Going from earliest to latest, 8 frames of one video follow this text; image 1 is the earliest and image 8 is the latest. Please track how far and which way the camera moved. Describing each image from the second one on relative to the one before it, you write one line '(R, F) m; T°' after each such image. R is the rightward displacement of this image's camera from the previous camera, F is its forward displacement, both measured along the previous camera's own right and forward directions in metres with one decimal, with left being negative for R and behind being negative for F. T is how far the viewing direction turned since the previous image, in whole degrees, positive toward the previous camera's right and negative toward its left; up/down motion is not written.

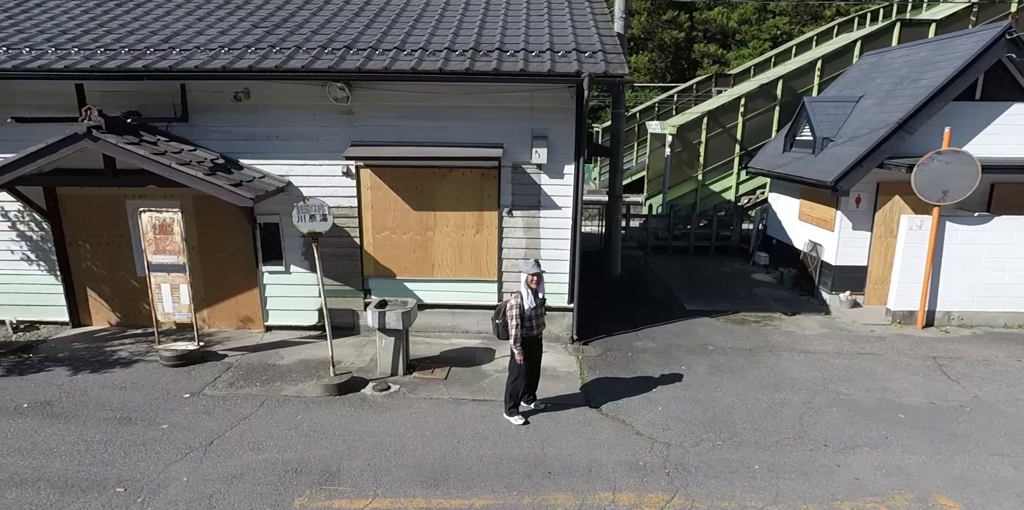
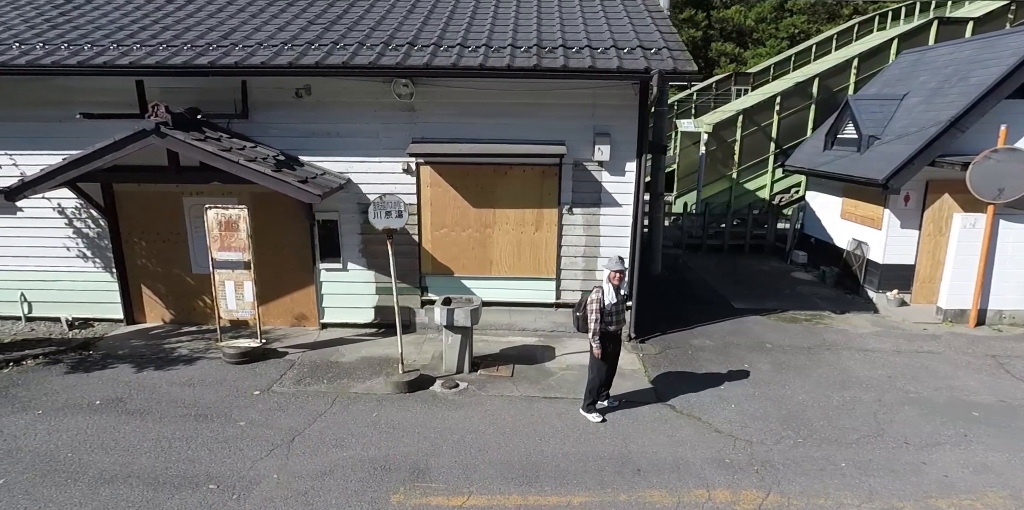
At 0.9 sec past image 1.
(-0.8, 0.0) m; 0°
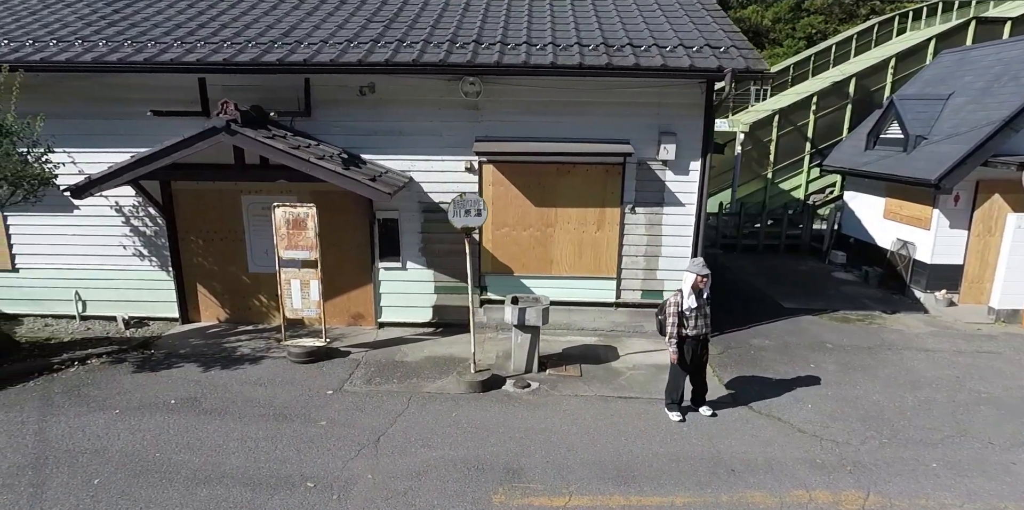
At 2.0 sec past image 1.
(-0.8, 0.0) m; 0°
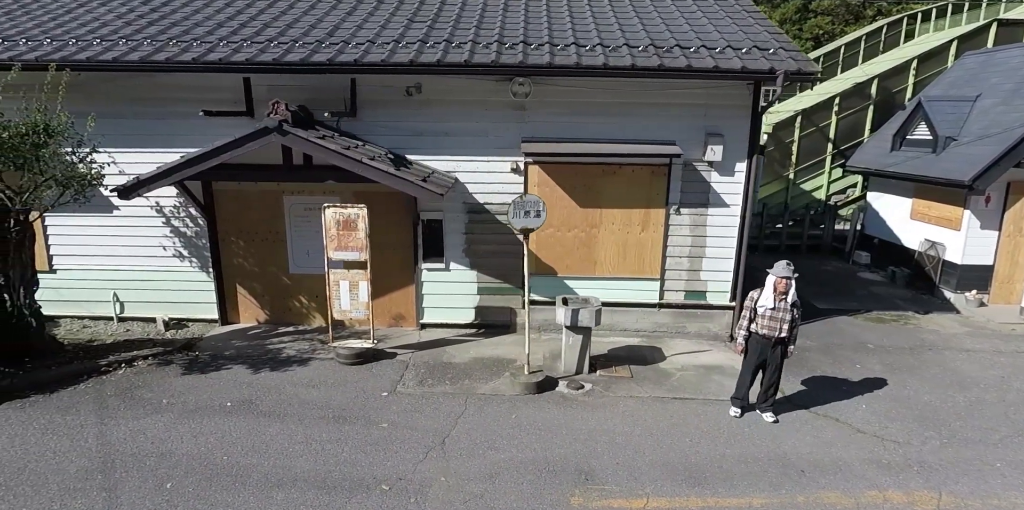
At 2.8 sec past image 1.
(-0.7, 0.0) m; +1°
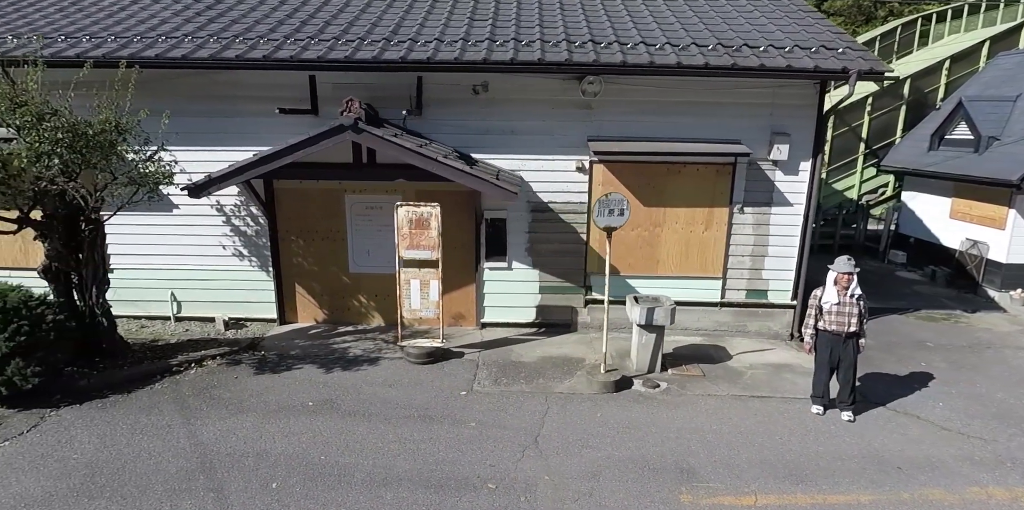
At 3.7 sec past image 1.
(-0.9, 0.0) m; +1°
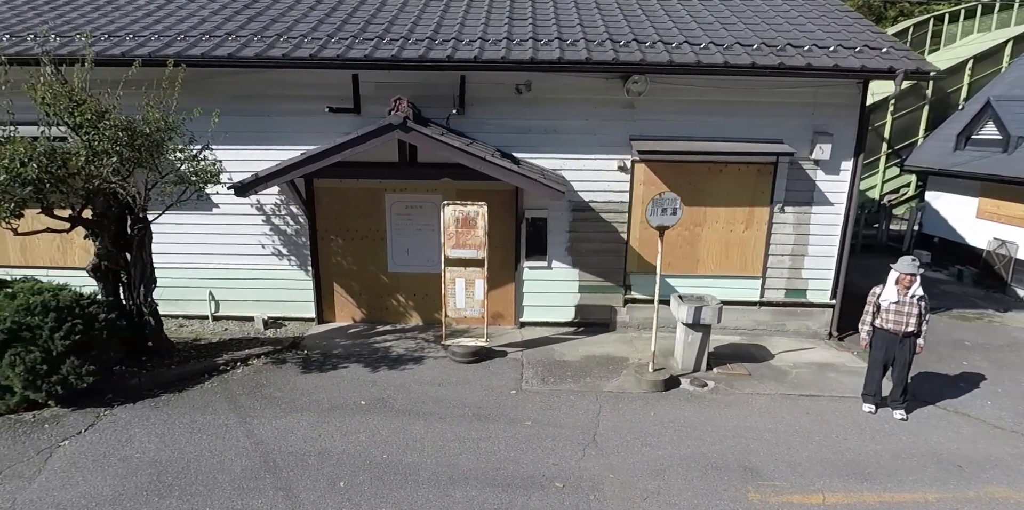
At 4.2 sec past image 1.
(-0.6, 0.0) m; 0°
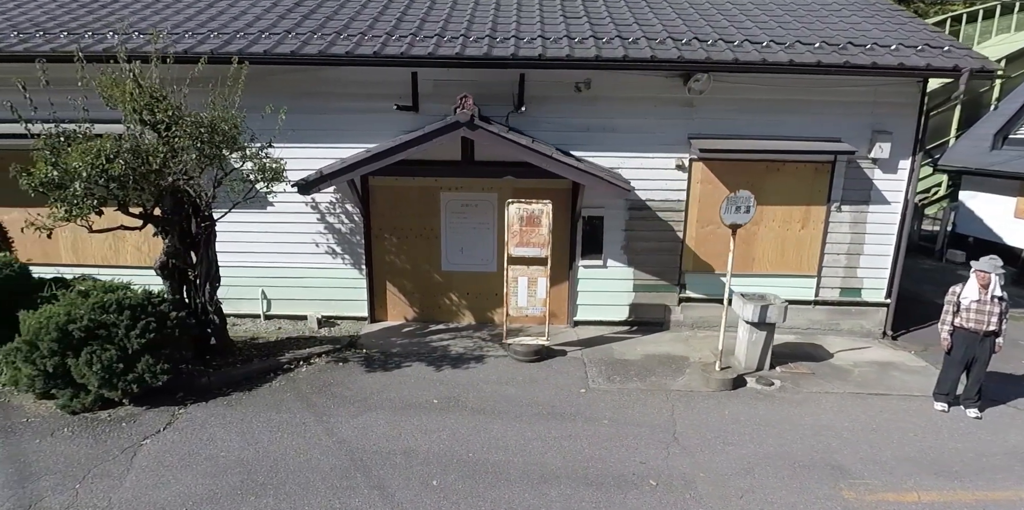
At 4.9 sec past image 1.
(-0.8, 0.0) m; 0°
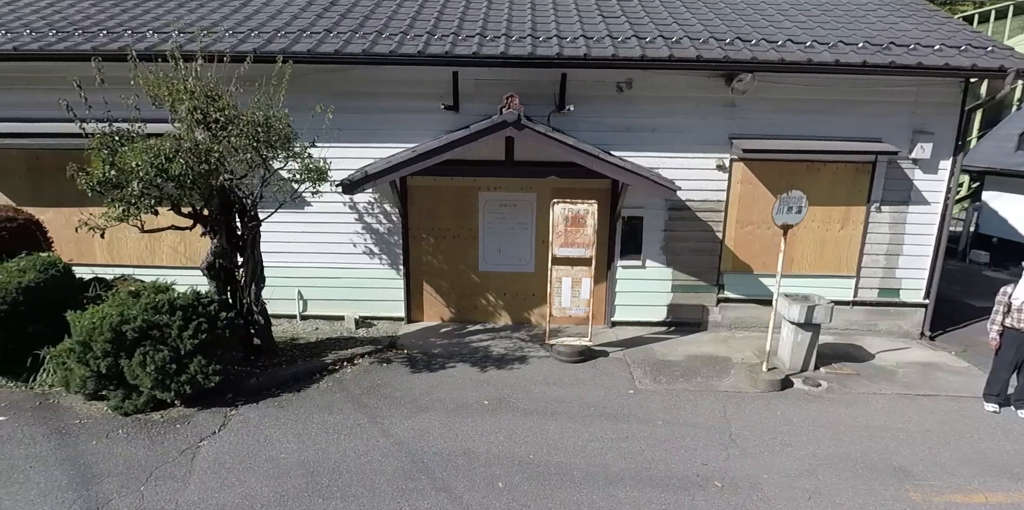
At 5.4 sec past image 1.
(-0.5, 0.0) m; 0°
